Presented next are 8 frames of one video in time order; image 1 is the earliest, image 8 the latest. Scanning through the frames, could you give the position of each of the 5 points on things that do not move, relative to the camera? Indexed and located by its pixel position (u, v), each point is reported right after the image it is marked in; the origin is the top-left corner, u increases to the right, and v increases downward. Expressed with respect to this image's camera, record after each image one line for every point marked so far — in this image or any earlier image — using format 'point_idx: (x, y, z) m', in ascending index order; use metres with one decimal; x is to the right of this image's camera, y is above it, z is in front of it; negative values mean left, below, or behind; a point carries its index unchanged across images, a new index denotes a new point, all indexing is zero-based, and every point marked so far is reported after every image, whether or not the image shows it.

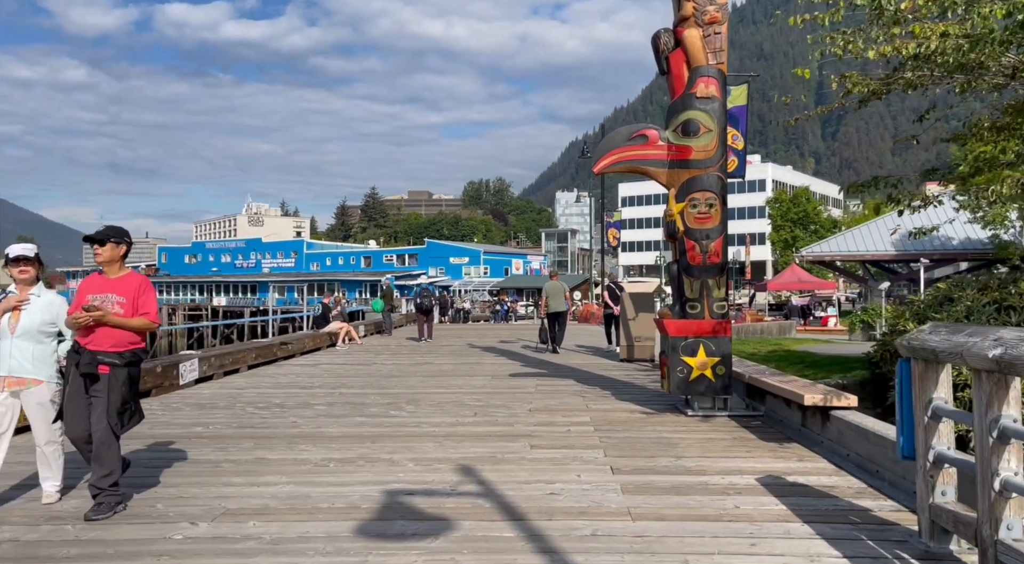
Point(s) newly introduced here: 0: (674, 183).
0: (+1.5, +0.9, +8.1) m
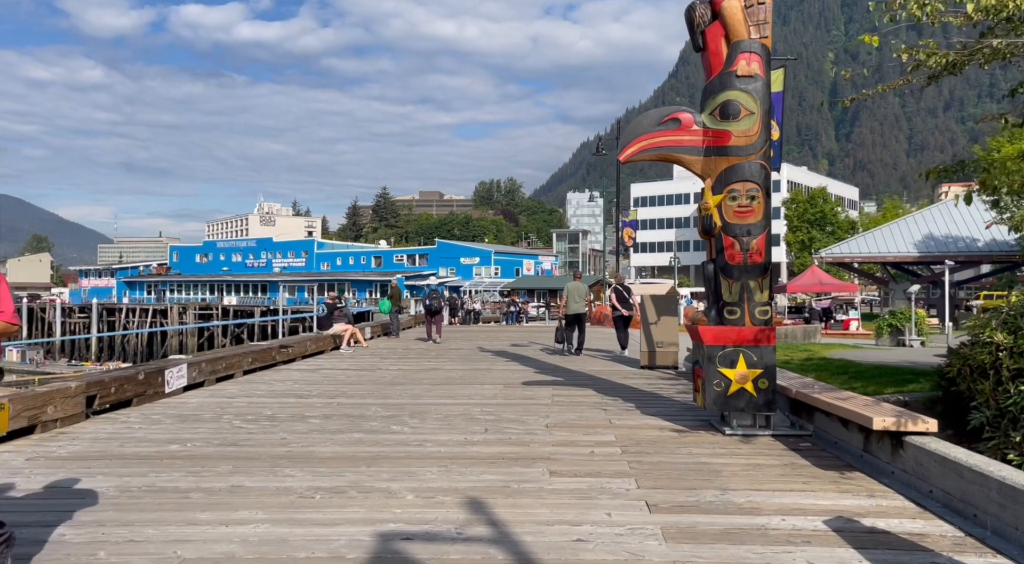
0: (+1.6, +0.9, +7.3) m
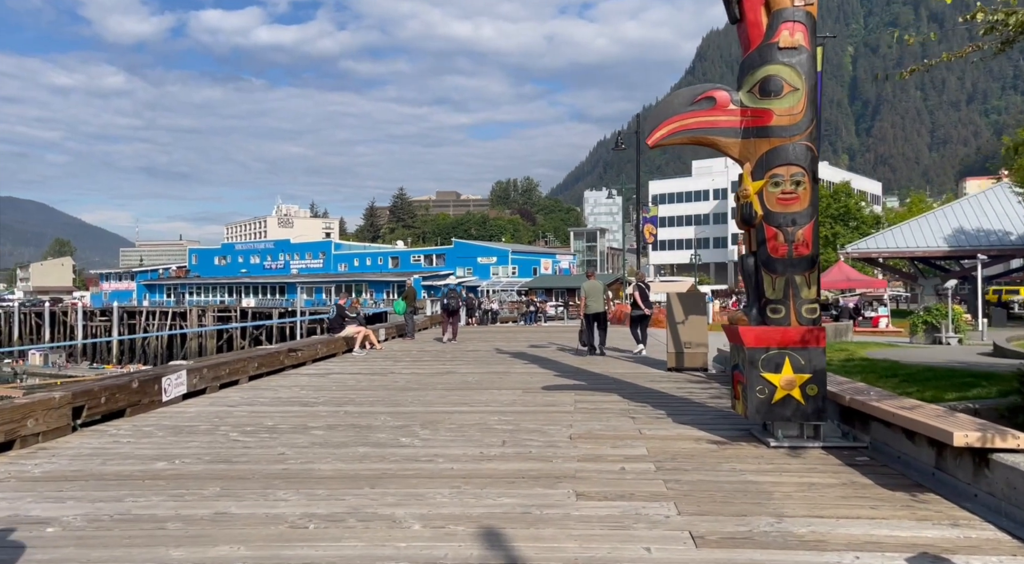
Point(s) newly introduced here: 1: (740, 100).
0: (+1.8, +0.9, +6.6) m
1: (+1.7, +1.4, +6.6) m
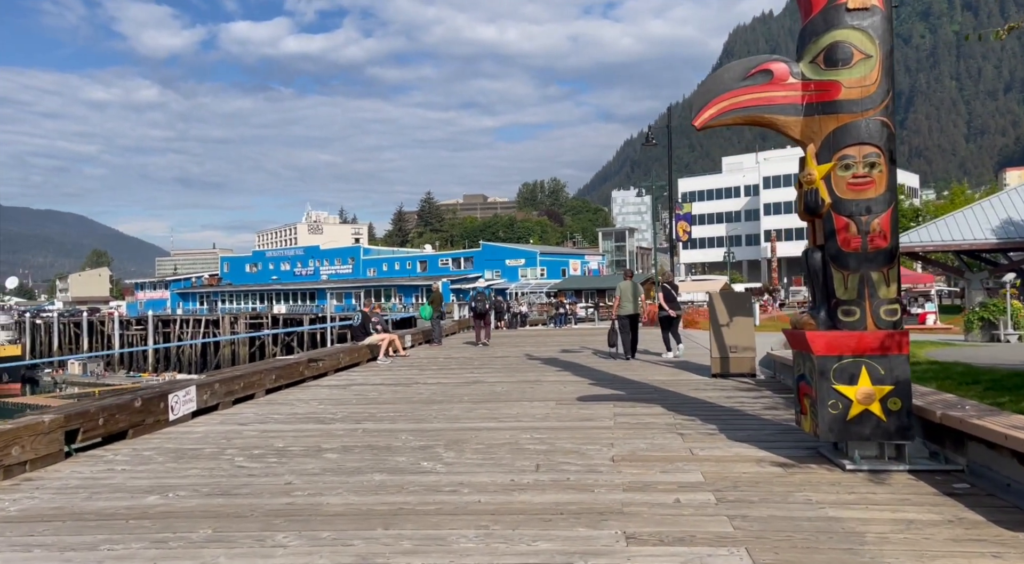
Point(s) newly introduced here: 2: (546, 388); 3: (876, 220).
0: (+2.0, +1.0, +5.7) m
1: (+1.9, +1.4, +5.8) m
2: (+0.4, -1.3, +11.0) m
3: (+2.3, +0.4, +5.5) m
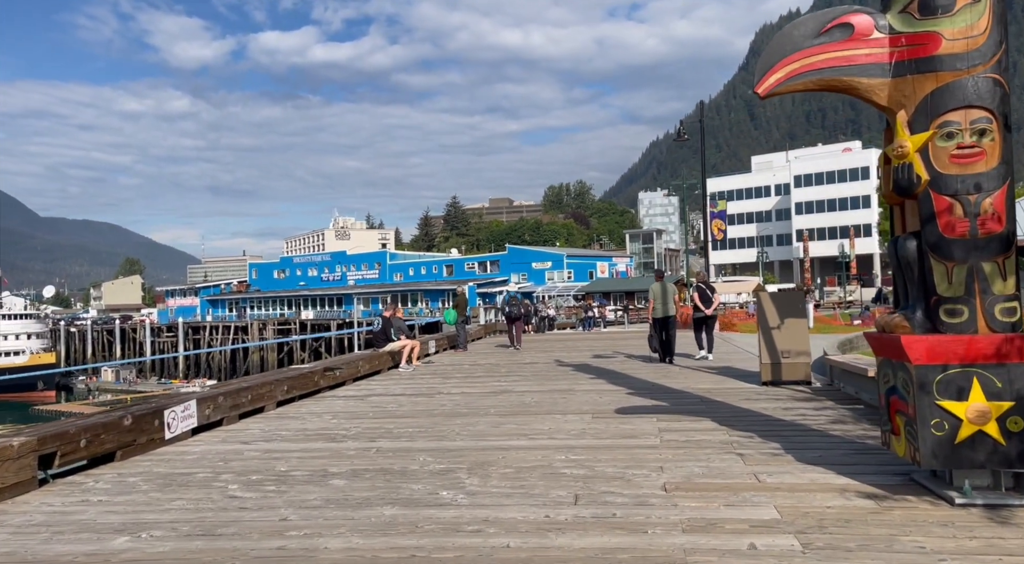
0: (+2.1, +1.0, +4.8) m
1: (+2.1, +1.4, +4.8) m
2: (+0.8, -1.3, +10.1) m
3: (+2.5, +0.4, +4.5) m
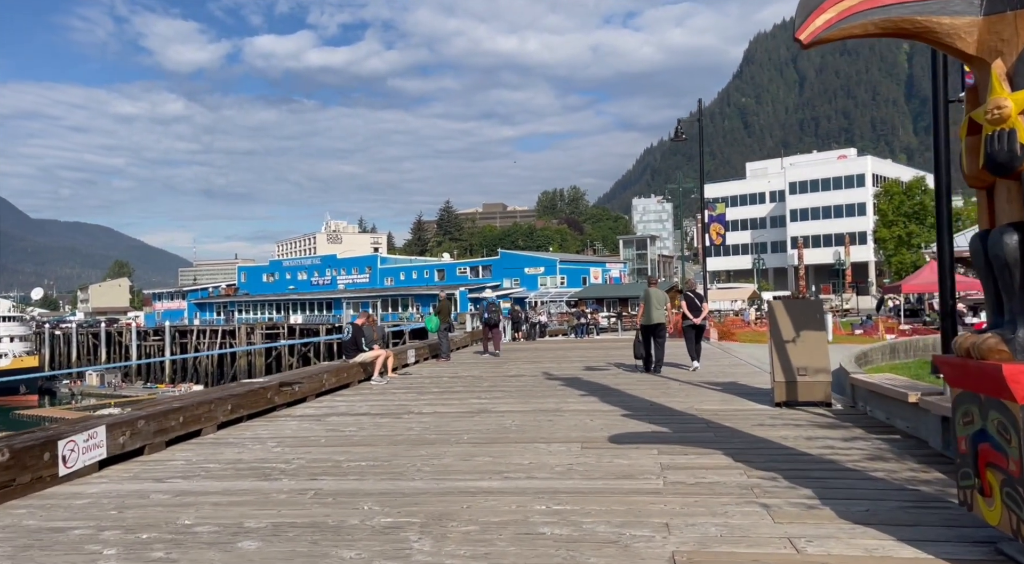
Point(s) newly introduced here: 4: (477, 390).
0: (+2.0, +1.0, +3.5) m
1: (+1.9, +1.4, +3.5) m
2: (+0.6, -1.4, +8.8) m
3: (+2.3, +0.4, +3.3) m
4: (-0.5, -1.5, +12.2) m
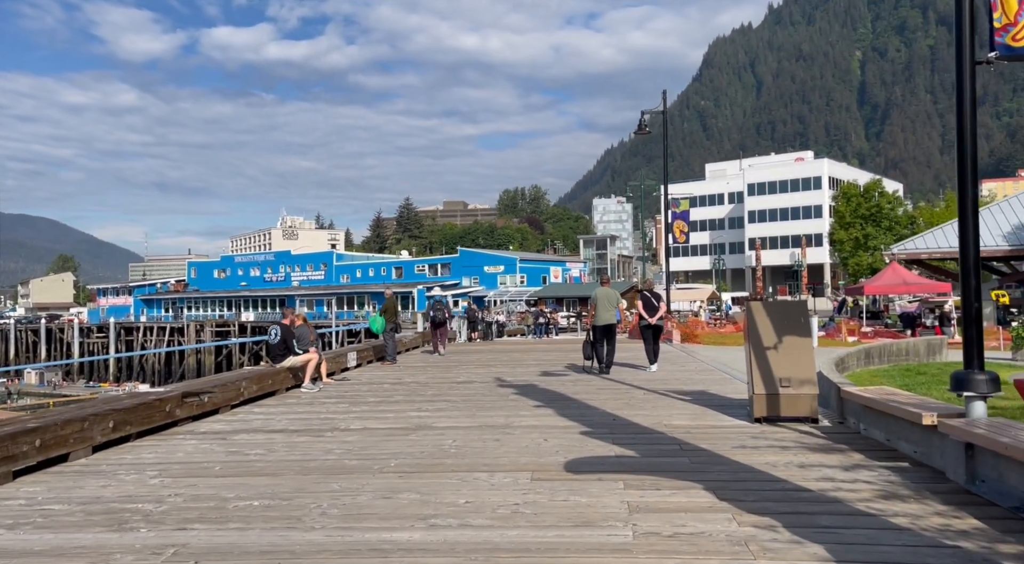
0: (+1.7, +1.0, +2.2) m
1: (+1.7, +1.4, +2.3) m
2: (+0.1, -1.4, +7.5) m
3: (+2.0, +0.4, +2.0) m
4: (-1.2, -1.5, +10.8) m
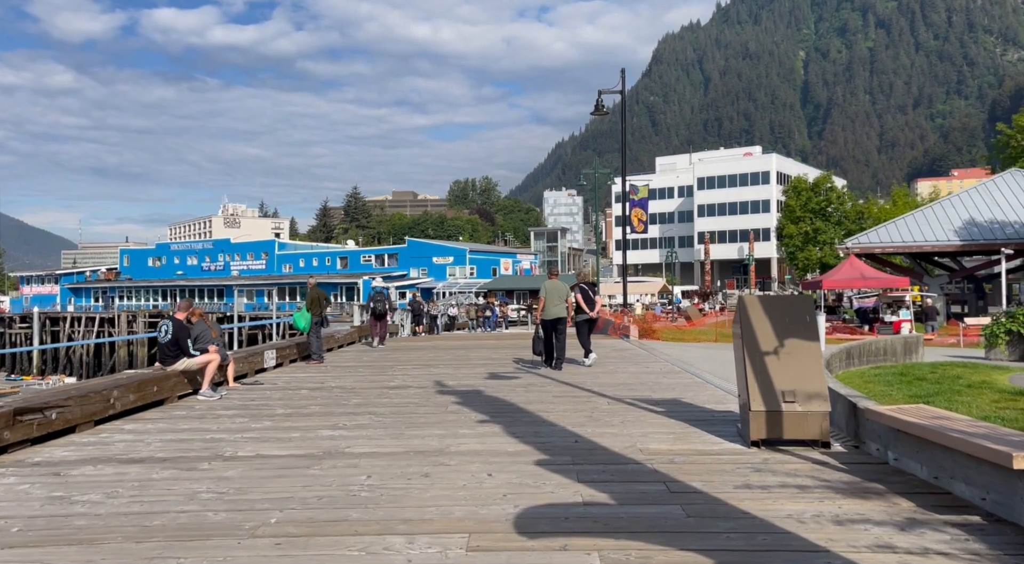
0: (+1.6, +1.0, +0.5) m
1: (+1.5, +1.4, +0.6) m
2: (-0.4, -1.3, +5.6) m
3: (+1.9, +0.4, +0.3) m
4: (-1.8, -1.3, +8.9) m
